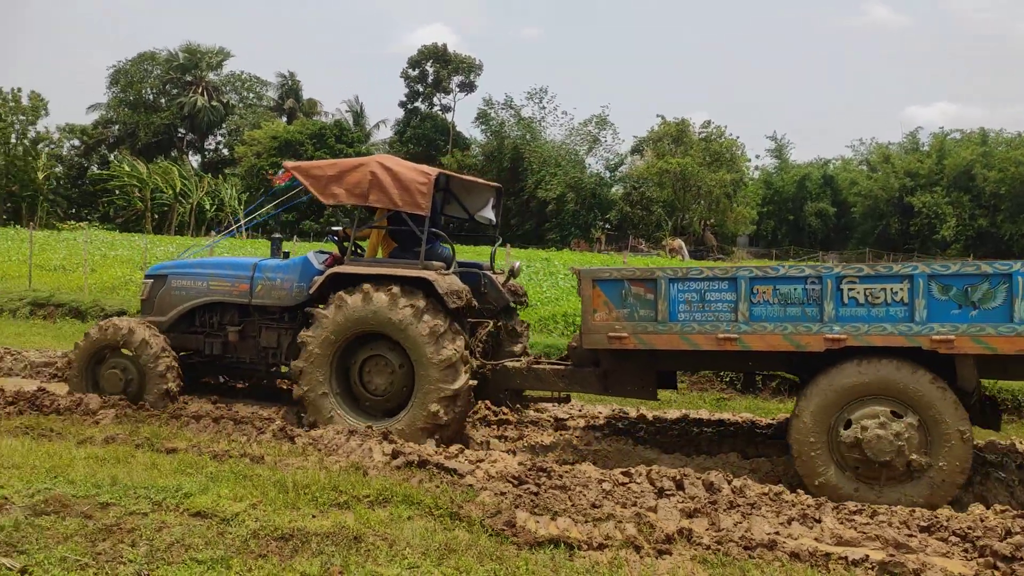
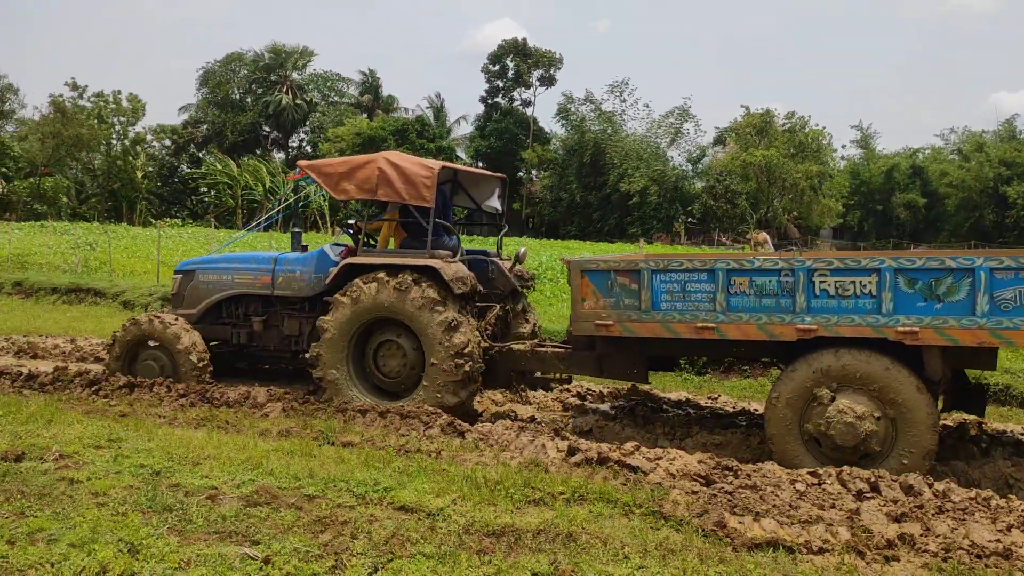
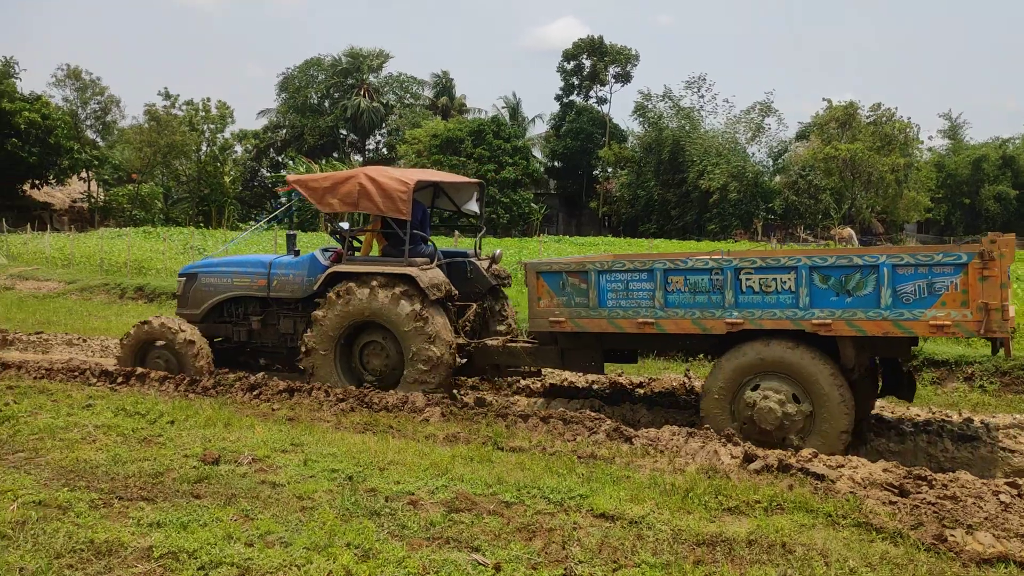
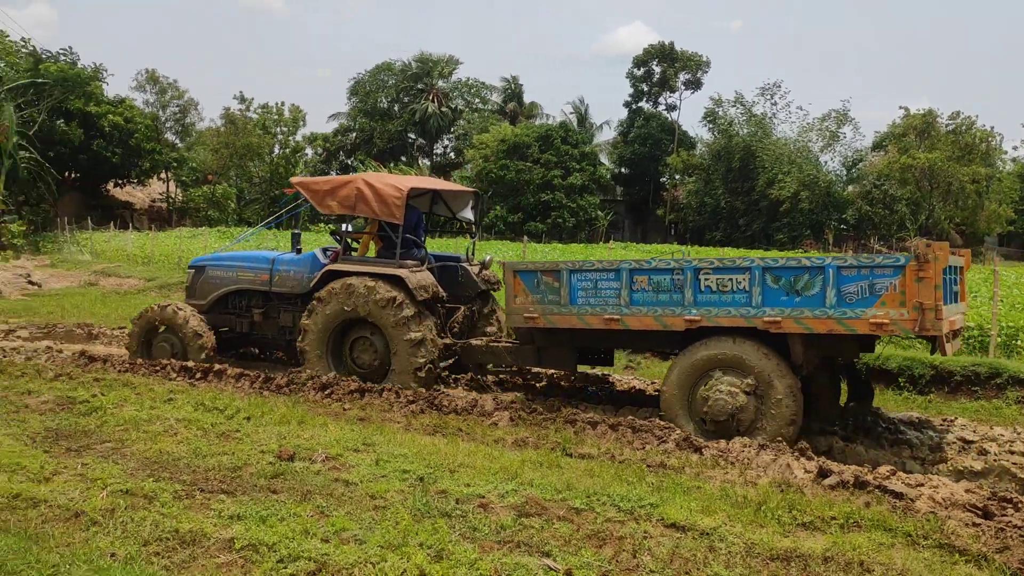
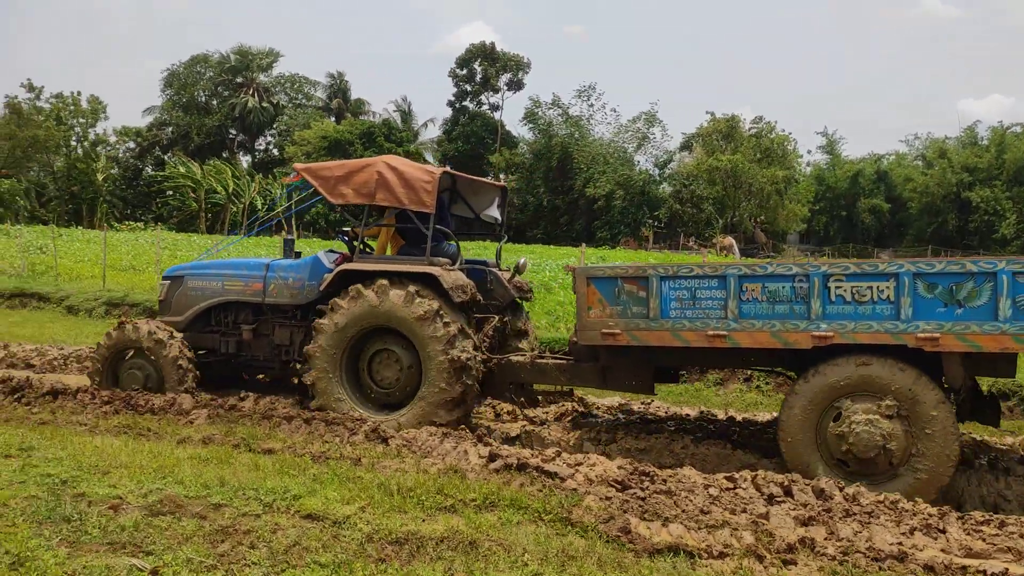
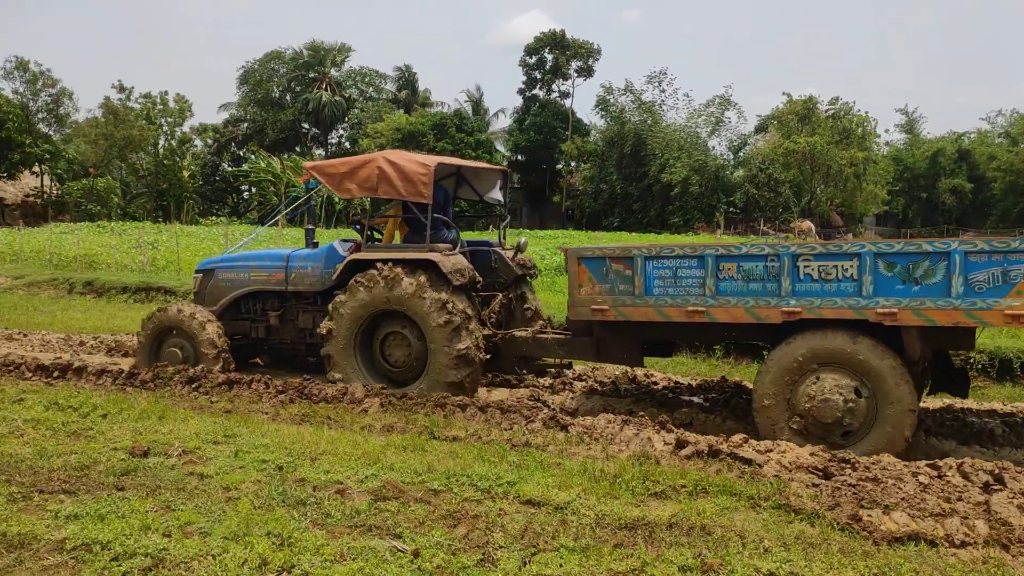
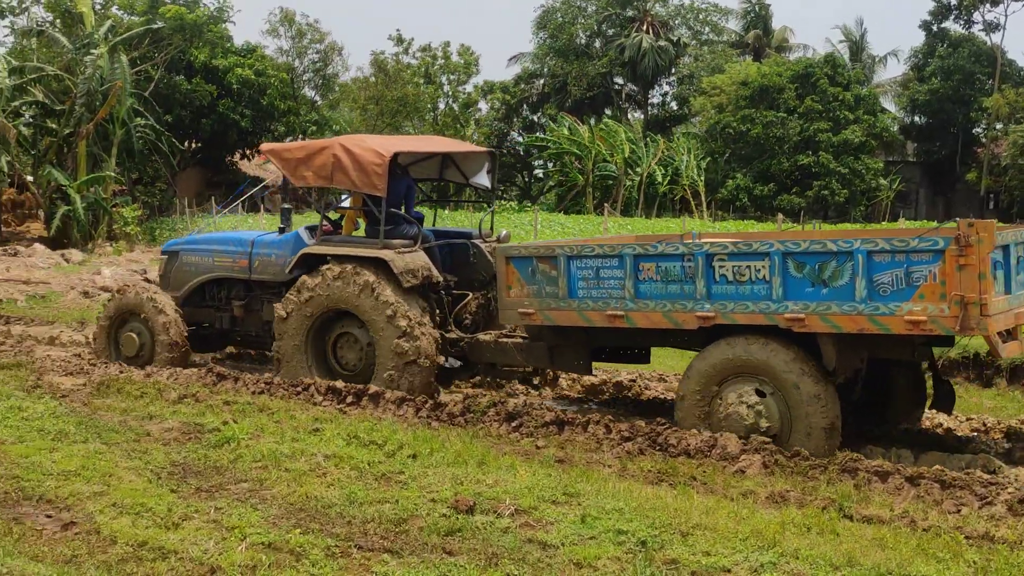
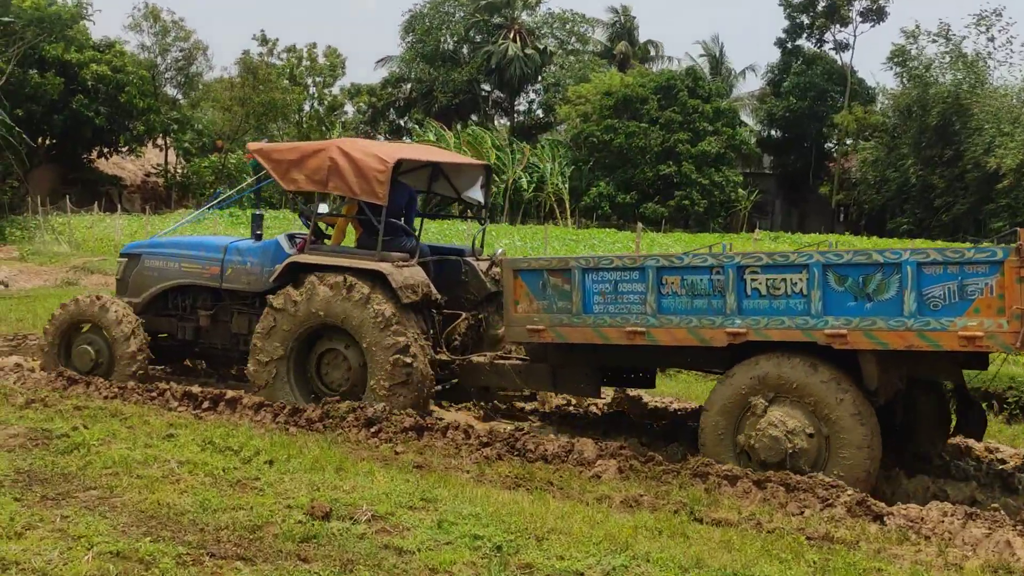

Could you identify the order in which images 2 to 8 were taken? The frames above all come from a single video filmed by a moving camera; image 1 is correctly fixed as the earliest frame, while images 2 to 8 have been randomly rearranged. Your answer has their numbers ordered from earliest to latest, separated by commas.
5, 2, 6, 3, 4, 8, 7
